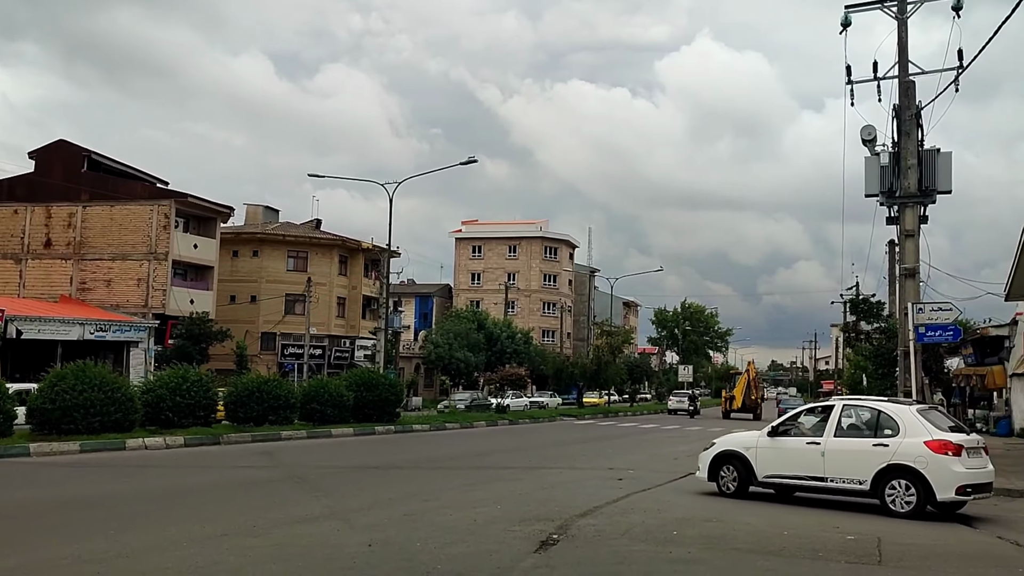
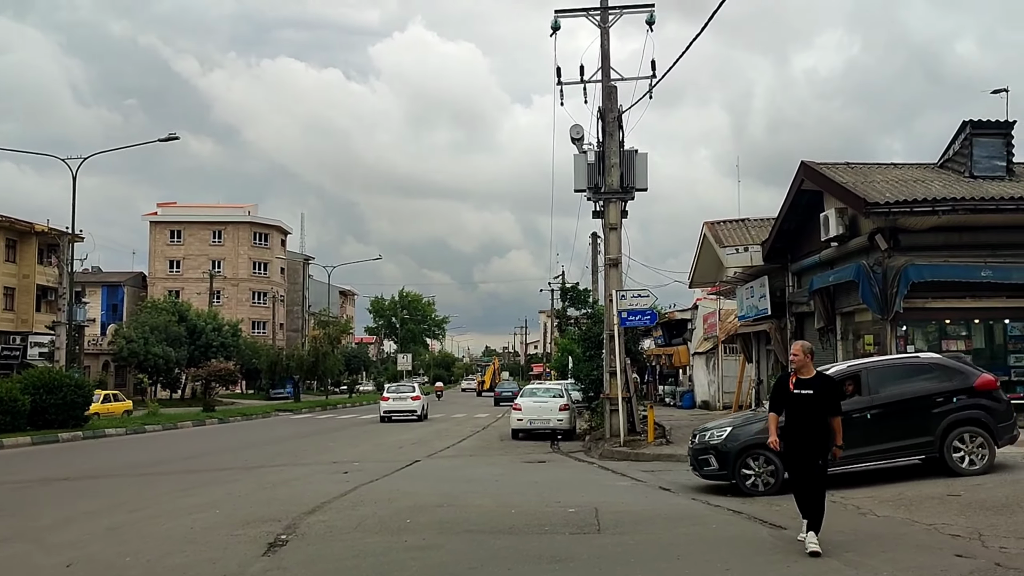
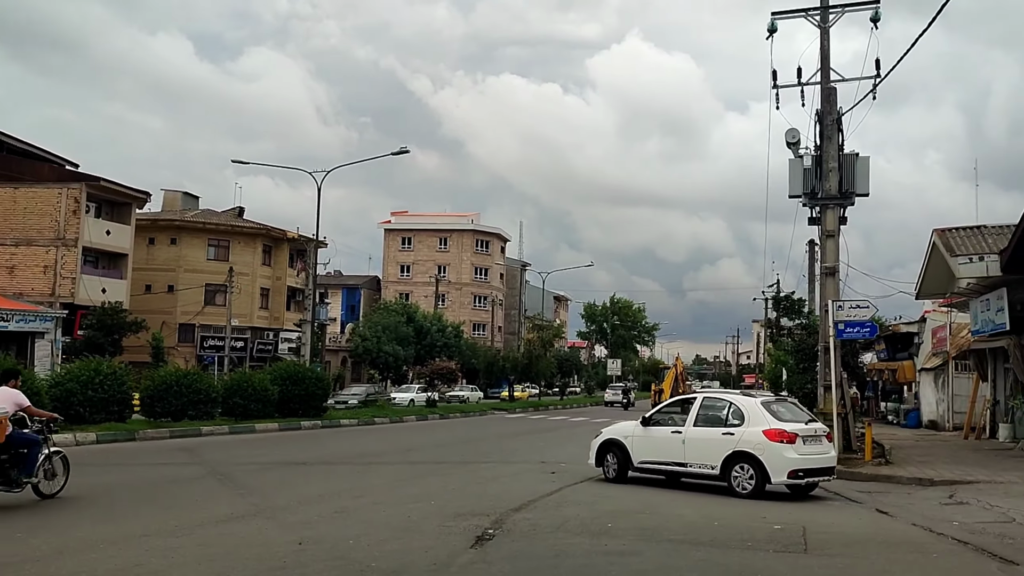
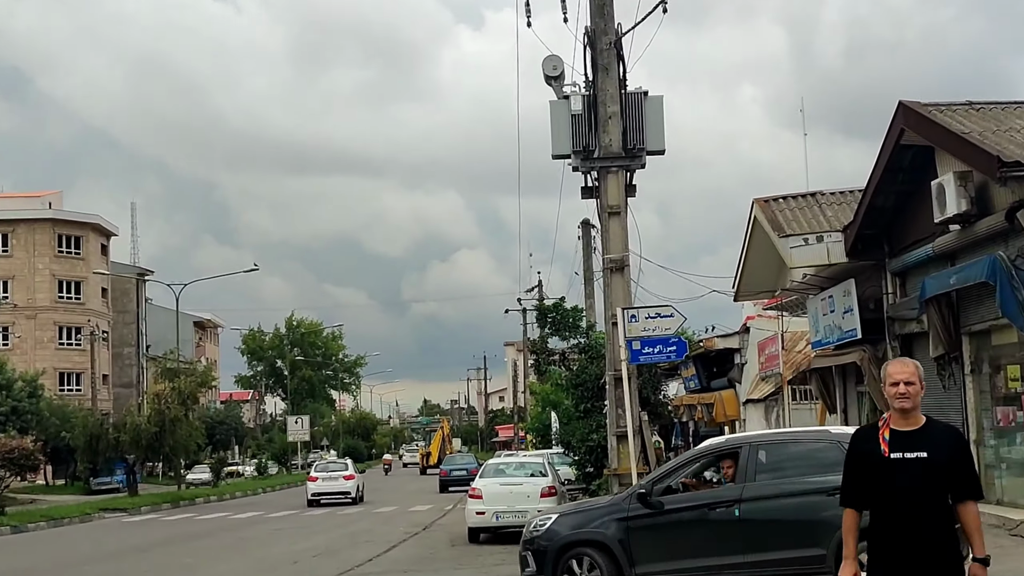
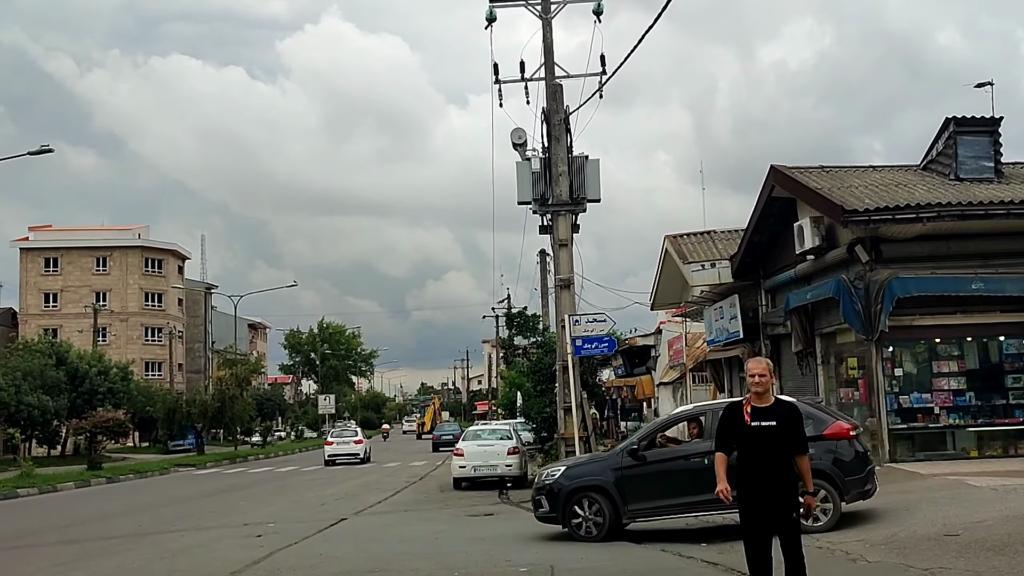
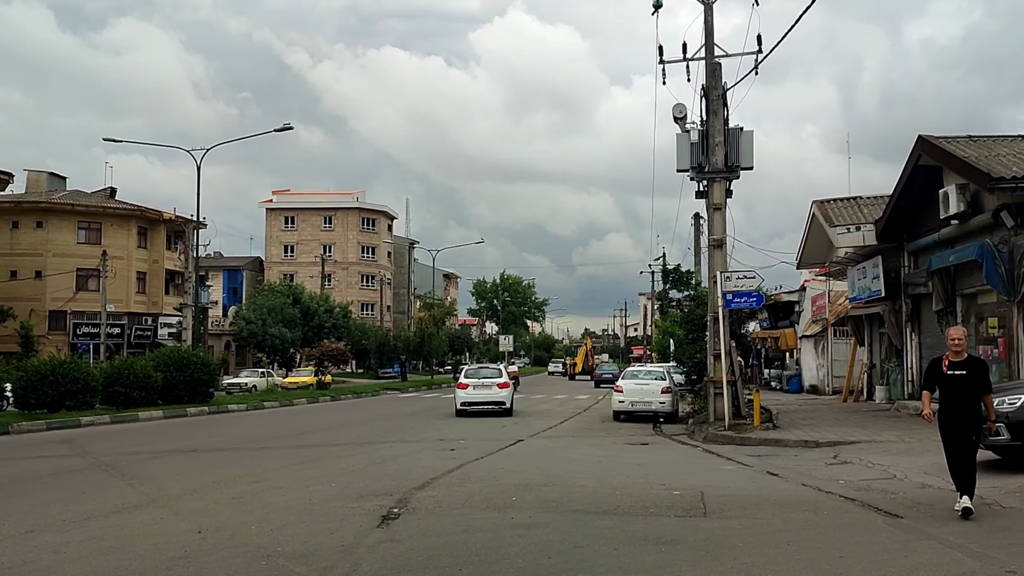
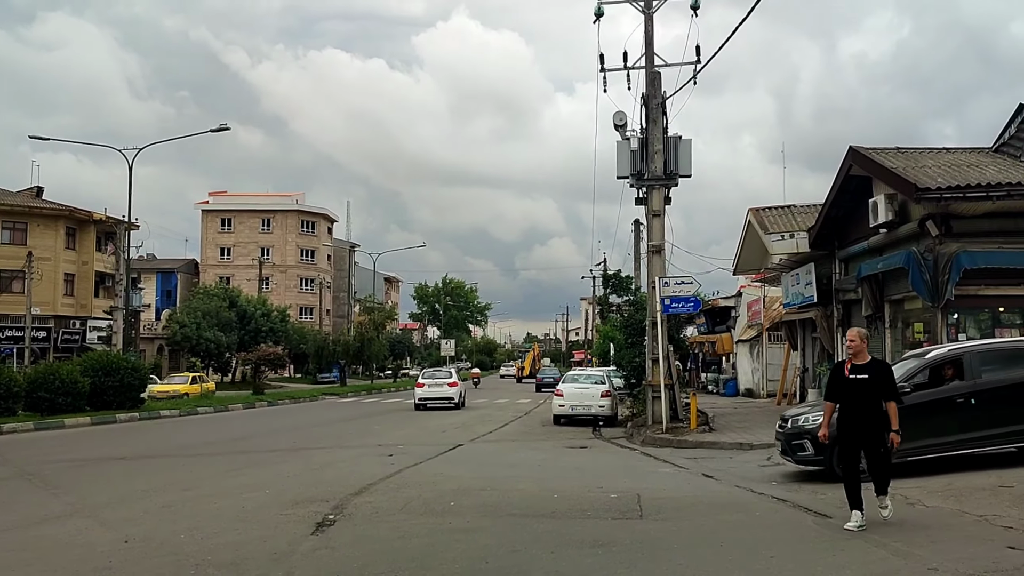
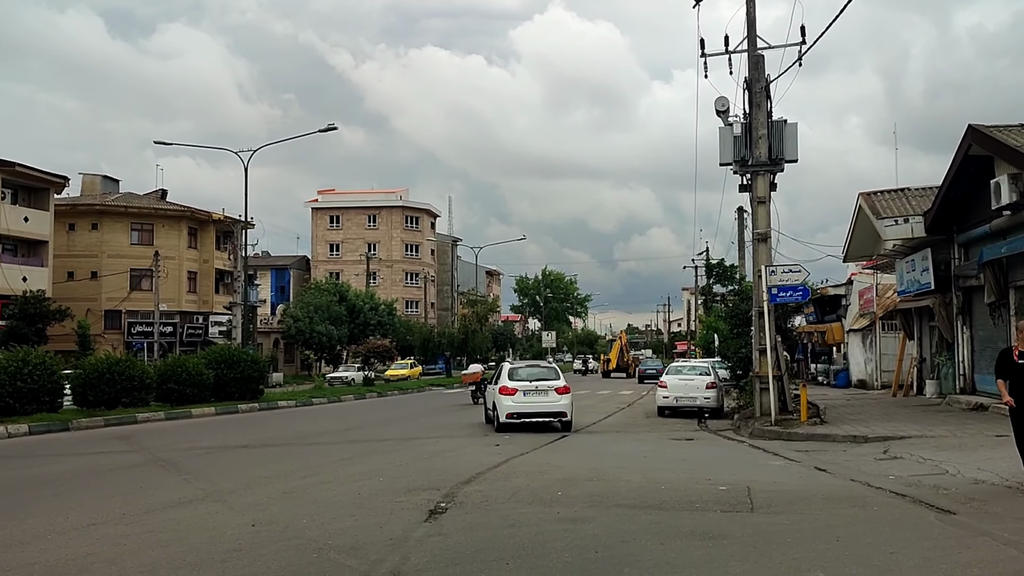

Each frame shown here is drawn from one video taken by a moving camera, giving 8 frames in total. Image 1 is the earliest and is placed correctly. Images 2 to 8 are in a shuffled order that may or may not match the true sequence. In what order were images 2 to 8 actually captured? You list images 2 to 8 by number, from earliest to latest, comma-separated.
3, 8, 6, 7, 2, 5, 4
